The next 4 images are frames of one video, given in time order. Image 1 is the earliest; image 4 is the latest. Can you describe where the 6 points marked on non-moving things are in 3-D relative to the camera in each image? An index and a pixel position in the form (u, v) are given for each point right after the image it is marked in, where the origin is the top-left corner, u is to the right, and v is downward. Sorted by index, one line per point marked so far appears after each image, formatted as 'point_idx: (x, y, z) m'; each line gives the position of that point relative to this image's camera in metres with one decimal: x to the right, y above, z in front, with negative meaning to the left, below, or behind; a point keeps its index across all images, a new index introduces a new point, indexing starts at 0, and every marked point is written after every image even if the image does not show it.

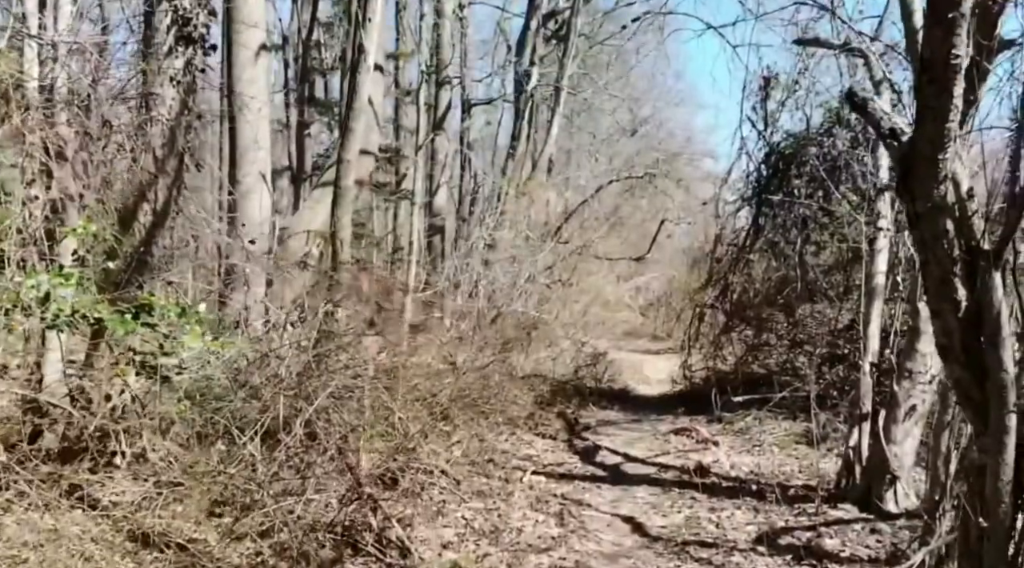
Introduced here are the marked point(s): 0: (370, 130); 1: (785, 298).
0: (-1.6, +1.7, +13.1) m
1: (+3.1, -0.2, +12.8) m
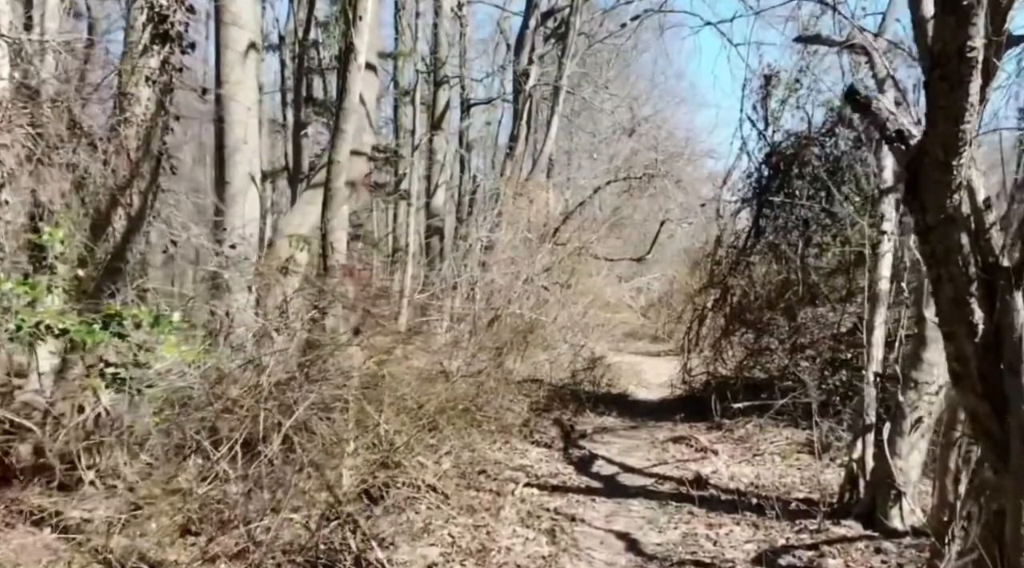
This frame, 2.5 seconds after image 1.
0: (-1.7, +1.7, +12.8) m
1: (+3.0, -0.2, +12.5) m
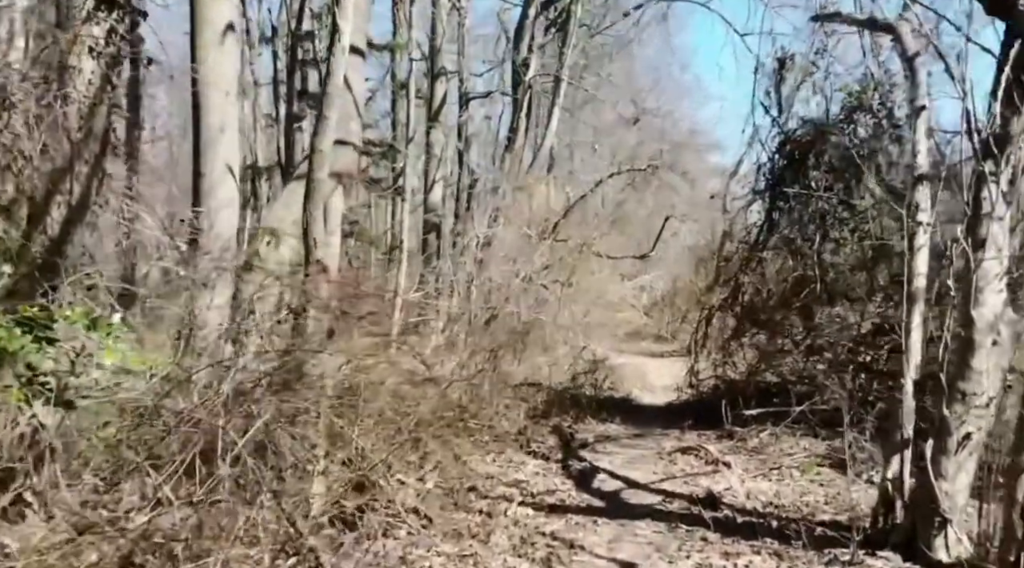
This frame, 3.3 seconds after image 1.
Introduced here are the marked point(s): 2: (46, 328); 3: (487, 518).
0: (-1.7, +1.7, +11.9) m
1: (+3.0, -0.2, +11.6) m
2: (-2.4, -0.2, +5.9) m
3: (-0.2, -1.5, +7.6) m
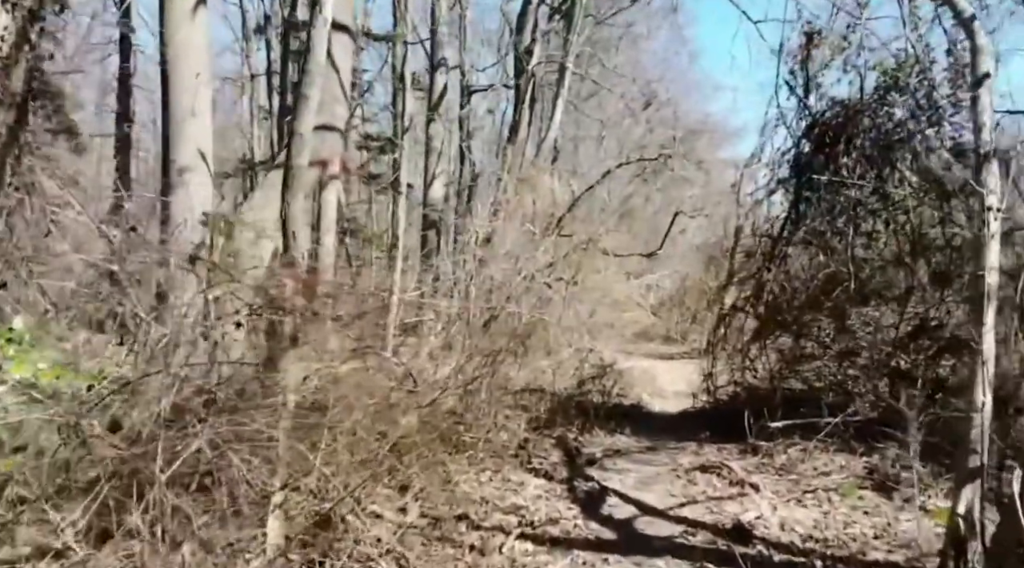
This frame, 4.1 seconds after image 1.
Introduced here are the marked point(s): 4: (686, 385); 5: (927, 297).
0: (-1.7, +1.7, +10.9) m
1: (+3.0, -0.1, +10.5) m
2: (-2.4, -0.2, +4.8) m
3: (-0.2, -1.5, +6.6) m
4: (+2.5, -1.4, +16.5) m
5: (+3.6, -0.1, +9.9) m
